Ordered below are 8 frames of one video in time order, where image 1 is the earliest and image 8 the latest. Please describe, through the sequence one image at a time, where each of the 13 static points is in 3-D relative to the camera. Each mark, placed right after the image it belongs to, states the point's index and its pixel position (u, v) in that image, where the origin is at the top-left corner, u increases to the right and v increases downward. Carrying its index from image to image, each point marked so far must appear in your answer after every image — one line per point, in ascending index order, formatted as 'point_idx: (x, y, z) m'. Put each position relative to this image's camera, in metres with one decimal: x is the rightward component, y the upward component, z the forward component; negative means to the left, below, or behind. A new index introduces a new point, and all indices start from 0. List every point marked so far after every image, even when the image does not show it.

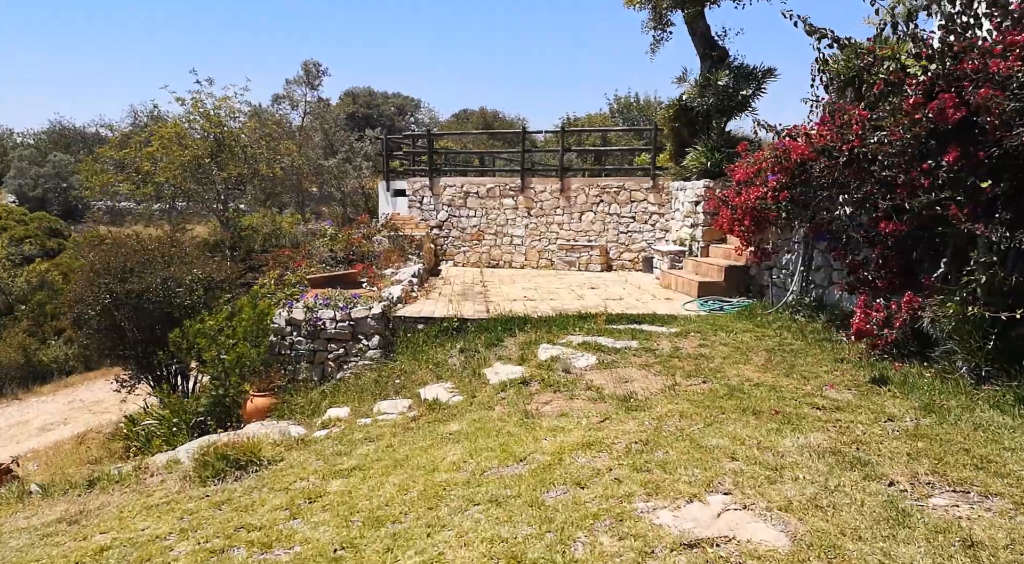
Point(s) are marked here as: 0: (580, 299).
0: (+0.9, -0.2, +8.8) m
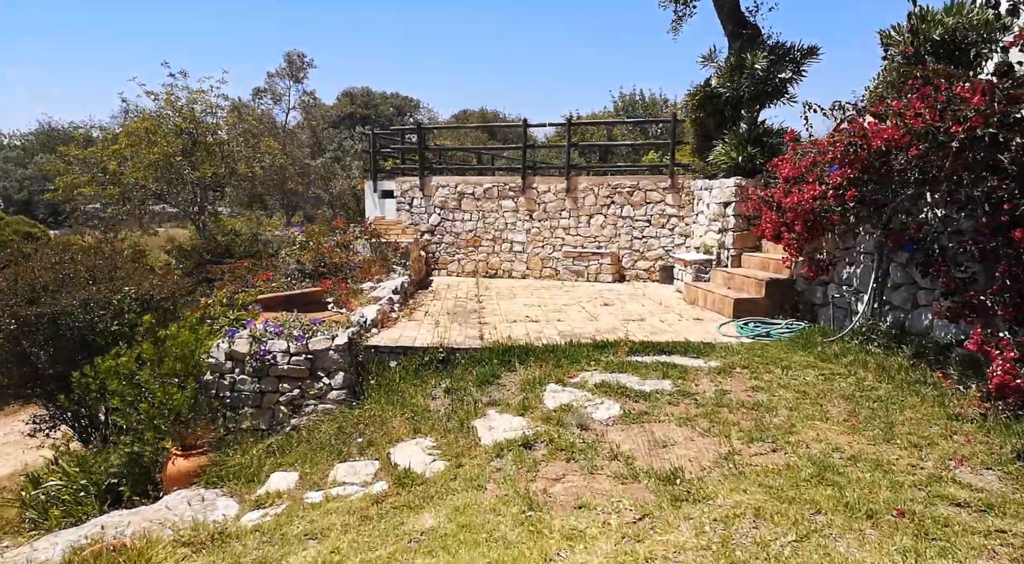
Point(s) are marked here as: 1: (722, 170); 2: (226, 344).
0: (+0.9, -0.4, +7.3) m
1: (+2.9, +1.5, +9.3) m
2: (-2.3, -0.5, +5.5) m
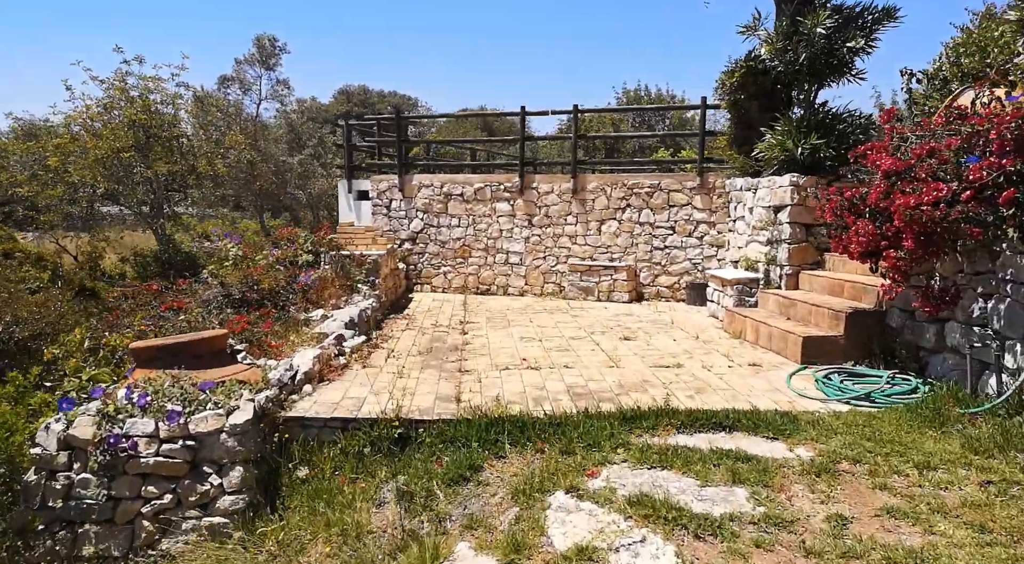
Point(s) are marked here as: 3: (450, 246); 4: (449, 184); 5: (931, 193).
0: (+0.8, -0.7, +5.4) m
1: (+2.8, +1.2, +7.4) m
2: (-2.4, -0.8, +3.6) m
3: (-1.0, +0.5, +10.6) m
4: (-1.0, +1.5, +10.5) m
5: (+2.6, +0.6, +4.2) m
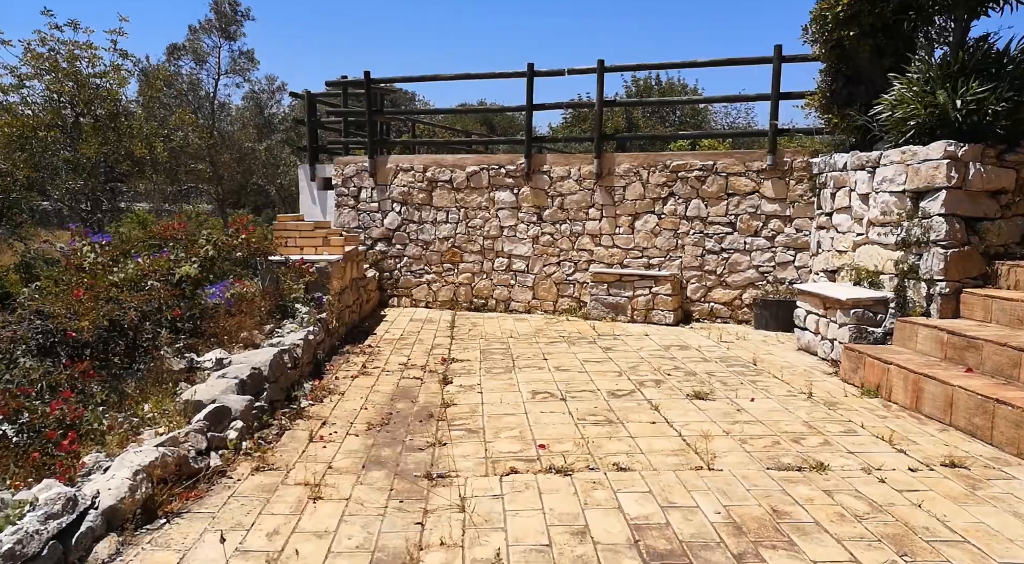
0: (+0.9, -0.8, +3.0) m
1: (+2.9, +1.1, +5.0) m
2: (-2.4, -0.9, +1.2) m
3: (-0.9, +0.4, +8.2) m
4: (-0.9, +1.4, +8.1) m
5: (+2.7, +0.4, +1.8) m
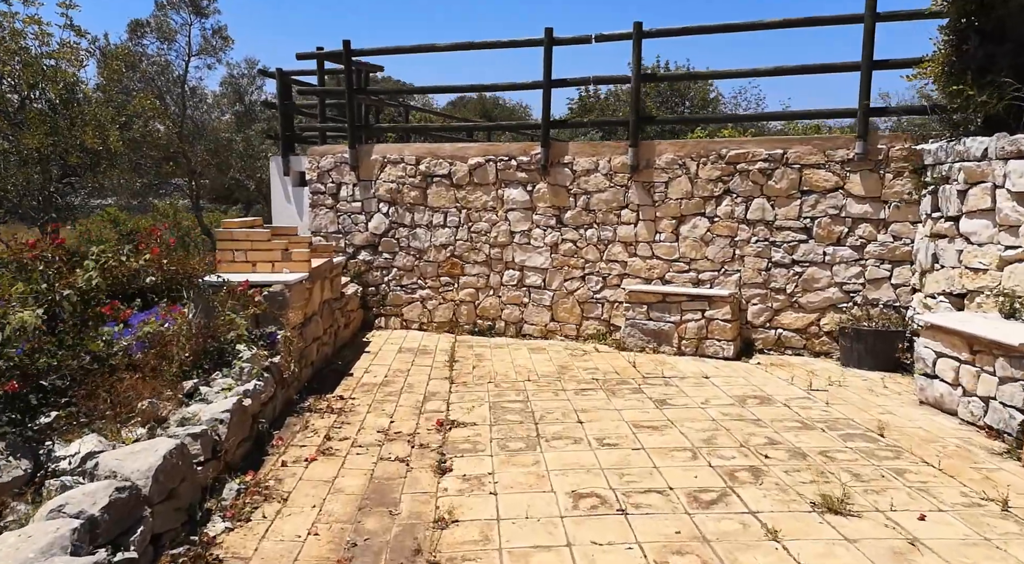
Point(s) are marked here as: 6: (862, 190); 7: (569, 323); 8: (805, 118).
0: (+1.0, -1.0, +1.5) m
1: (+3.0, +0.9, +3.5) m
2: (-2.2, -1.1, -0.3) m
3: (-0.8, +0.2, +6.7) m
4: (-0.8, +1.2, +6.6) m
5: (+2.8, +0.2, +0.3) m
6: (+2.7, +0.7, +5.3) m
7: (+0.5, -0.4, +6.4) m
8: (+2.5, +1.4, +5.8) m
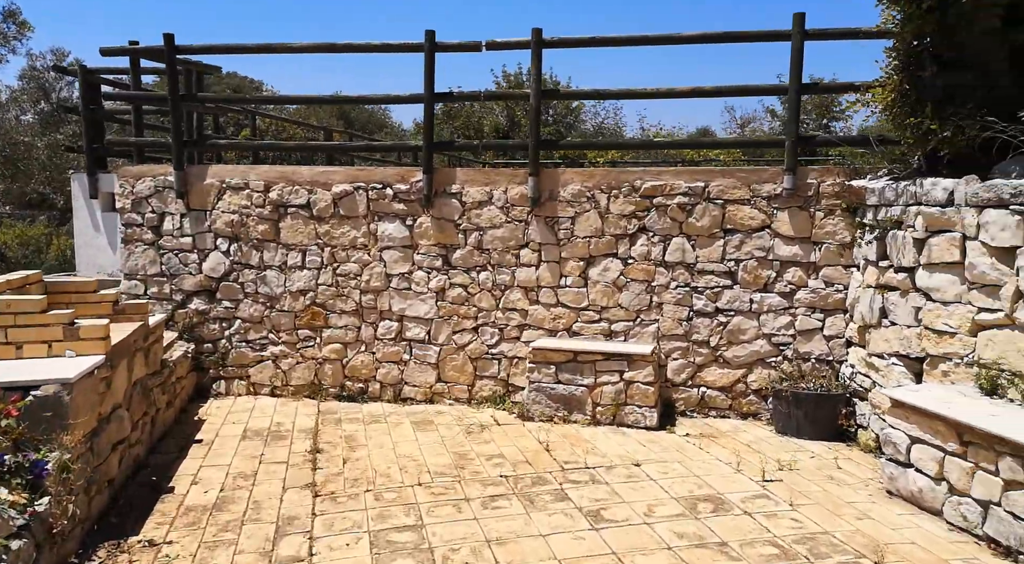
0: (+1.0, -1.4, +0.7) m
1: (+2.5, +0.6, +3.0) m
2: (-1.8, -1.6, -1.7) m
3: (-1.8, -0.2, +5.4) m
4: (-1.8, +0.8, +5.3) m
5: (+3.0, -0.1, -0.2) m
6: (+1.9, +0.4, +4.7) m
7: (-0.4, -0.8, +5.3) m
8: (+1.6, +1.0, +5.2) m
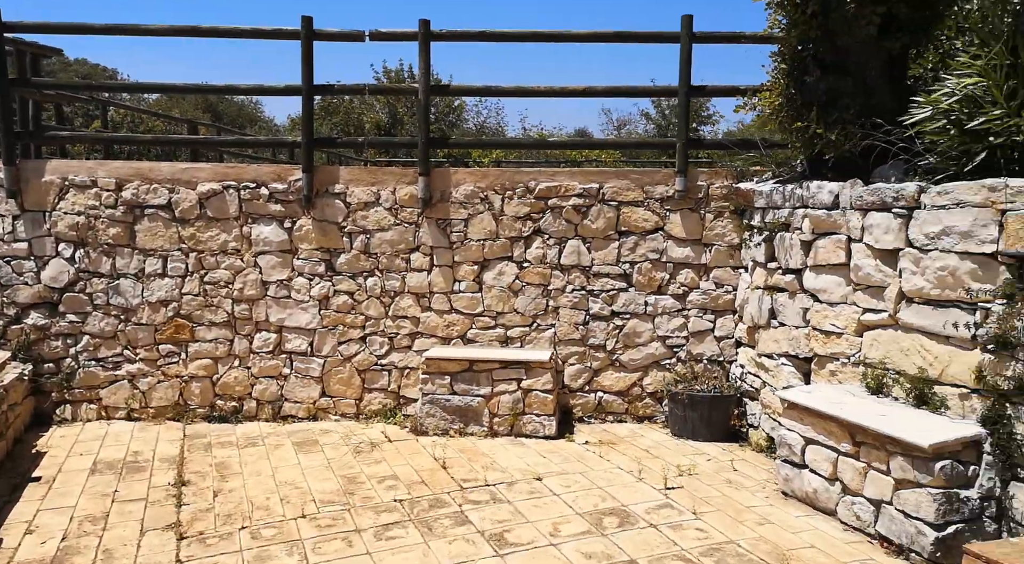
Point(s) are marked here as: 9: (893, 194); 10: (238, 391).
0: (+1.0, -1.4, +0.6) m
1: (+2.1, +0.6, +3.1) m
2: (-1.4, -1.6, -2.2) m
3: (-2.6, -0.3, +4.8) m
4: (-2.6, +0.7, +4.7) m
5: (+3.0, -0.1, +0.1) m
6: (+1.2, +0.3, +4.7) m
7: (-1.2, -0.8, +4.9) m
8: (+0.8, +1.0, +5.1) m
9: (+1.8, +0.4, +3.3) m
10: (-2.0, -0.8, +4.9) m
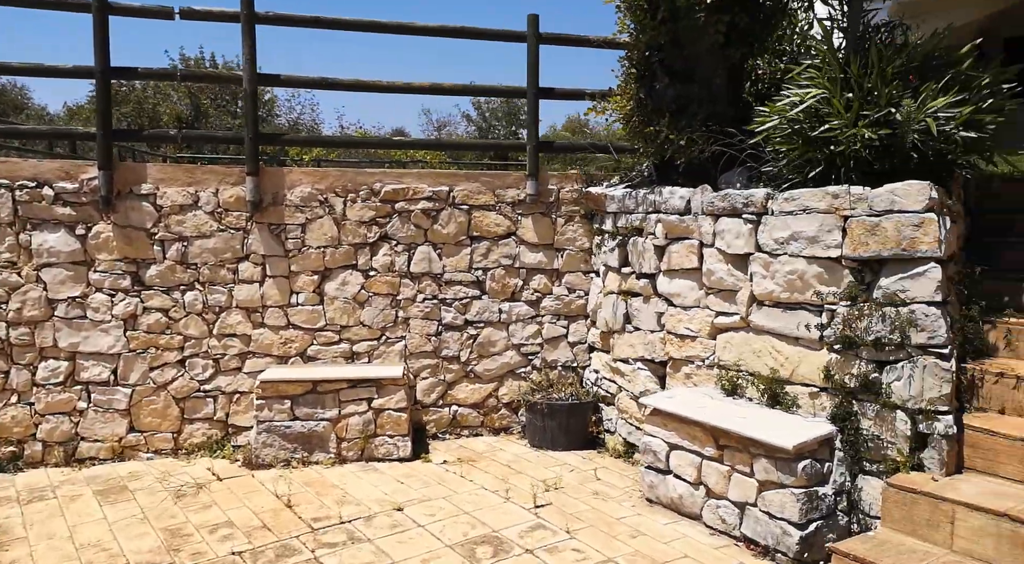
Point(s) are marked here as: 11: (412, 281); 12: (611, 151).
0: (+1.0, -1.5, +0.6) m
1: (+1.4, +0.5, +3.3) m
2: (-0.6, -1.7, -2.8) m
3: (-3.5, -0.4, +3.8) m
4: (-3.5, +0.6, +3.6) m
5: (+3.1, -0.1, +0.6) m
6: (+0.2, +0.3, +4.7) m
7: (-2.2, -0.9, +4.2) m
8: (-0.4, +1.0, +4.9) m
9: (+1.1, +0.4, +3.4) m
10: (-2.9, -0.9, +4.0) m
11: (-0.7, 0.0, +4.5) m
12: (+0.7, +0.9, +4.7) m
